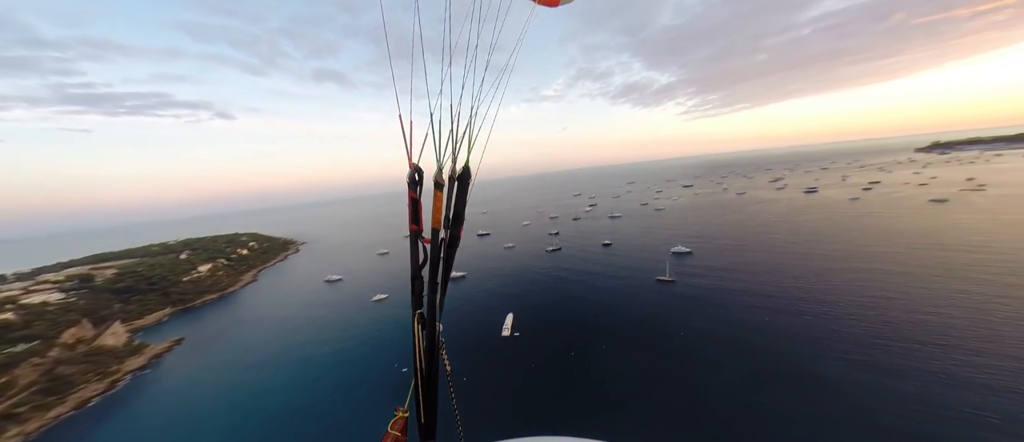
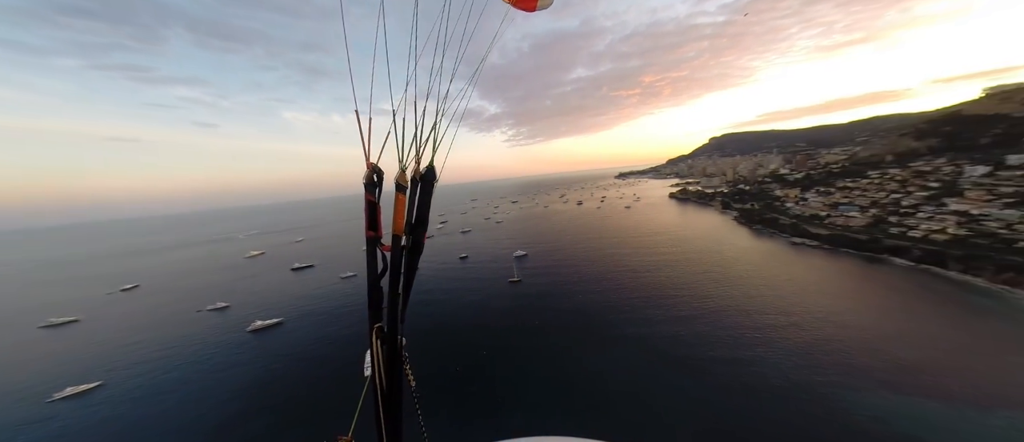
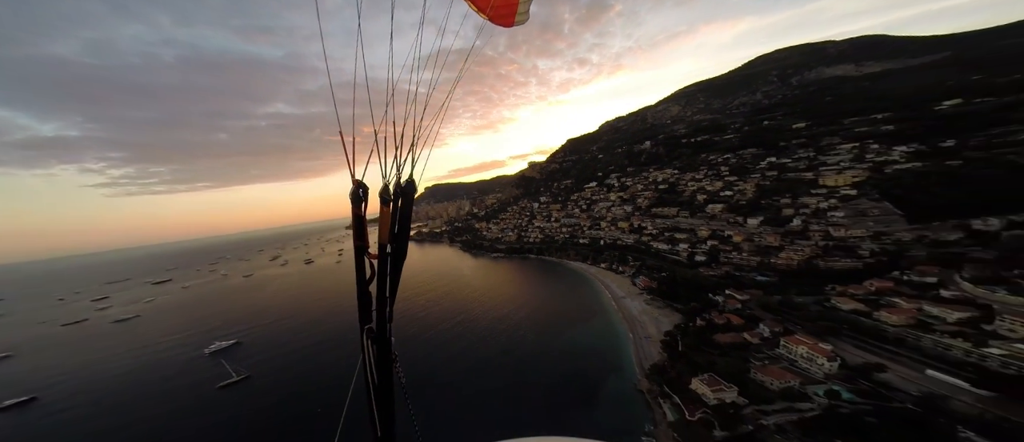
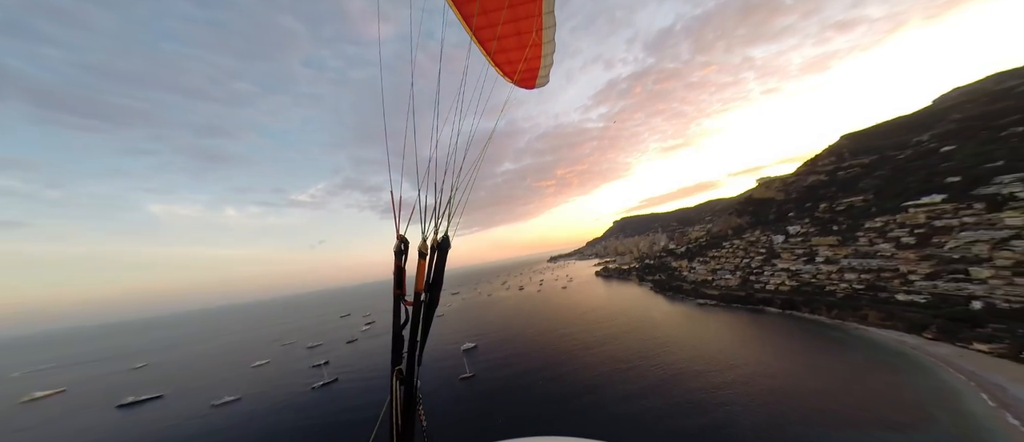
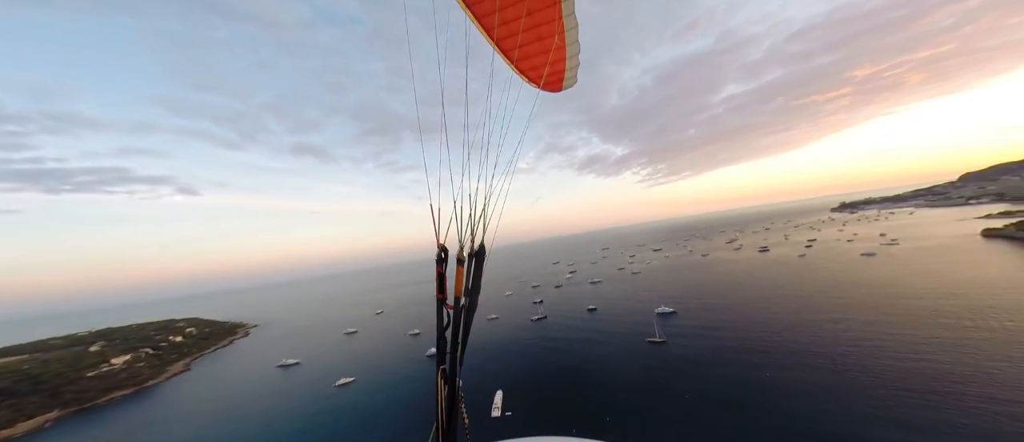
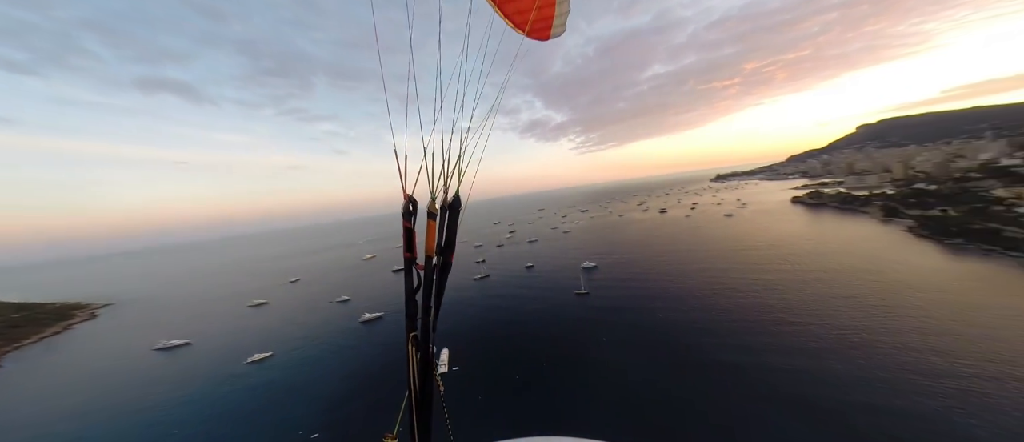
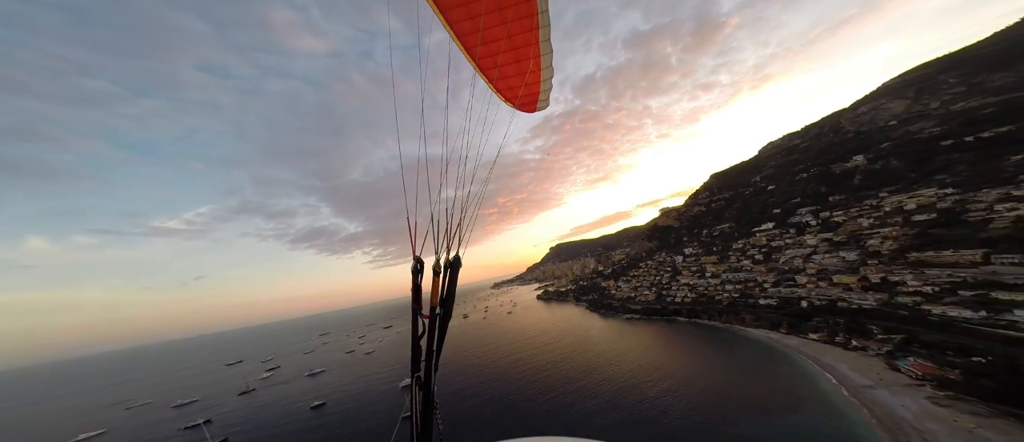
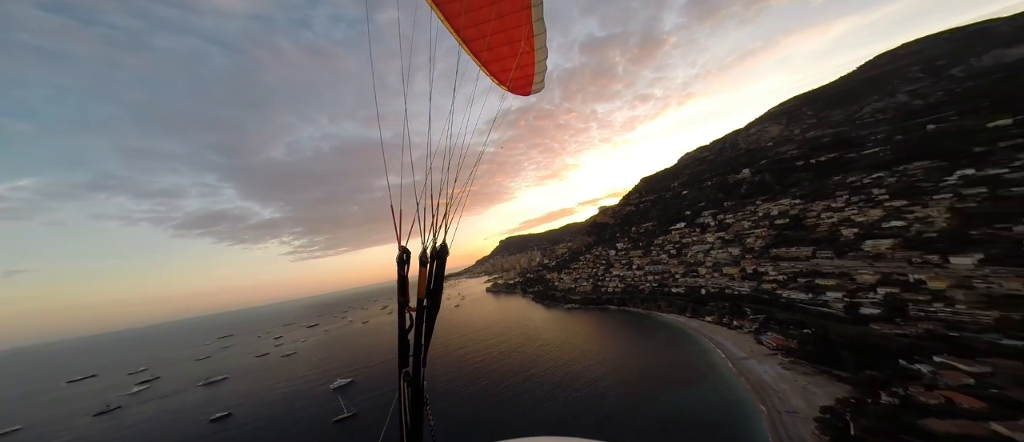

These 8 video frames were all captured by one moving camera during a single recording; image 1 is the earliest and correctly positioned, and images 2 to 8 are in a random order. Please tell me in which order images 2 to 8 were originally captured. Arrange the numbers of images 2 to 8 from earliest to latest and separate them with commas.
5, 6, 2, 4, 7, 8, 3
